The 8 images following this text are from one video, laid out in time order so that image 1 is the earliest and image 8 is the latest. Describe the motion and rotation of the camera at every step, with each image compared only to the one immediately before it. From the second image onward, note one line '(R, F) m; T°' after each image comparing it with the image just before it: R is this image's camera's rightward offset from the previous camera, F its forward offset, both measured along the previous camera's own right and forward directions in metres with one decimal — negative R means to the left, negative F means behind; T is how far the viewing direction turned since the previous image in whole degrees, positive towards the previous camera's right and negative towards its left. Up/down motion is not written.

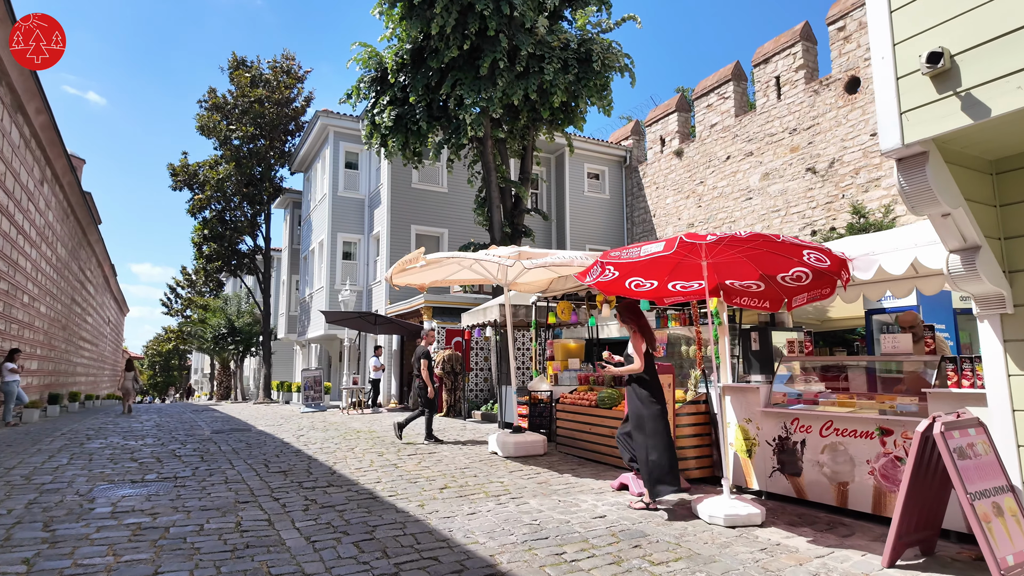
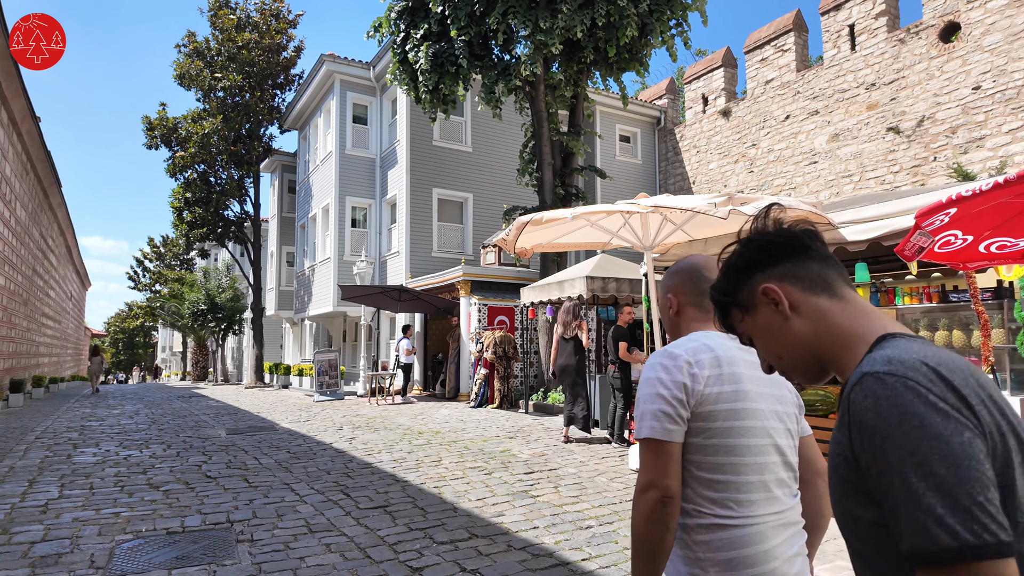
(-2.1, +2.3) m; +3°
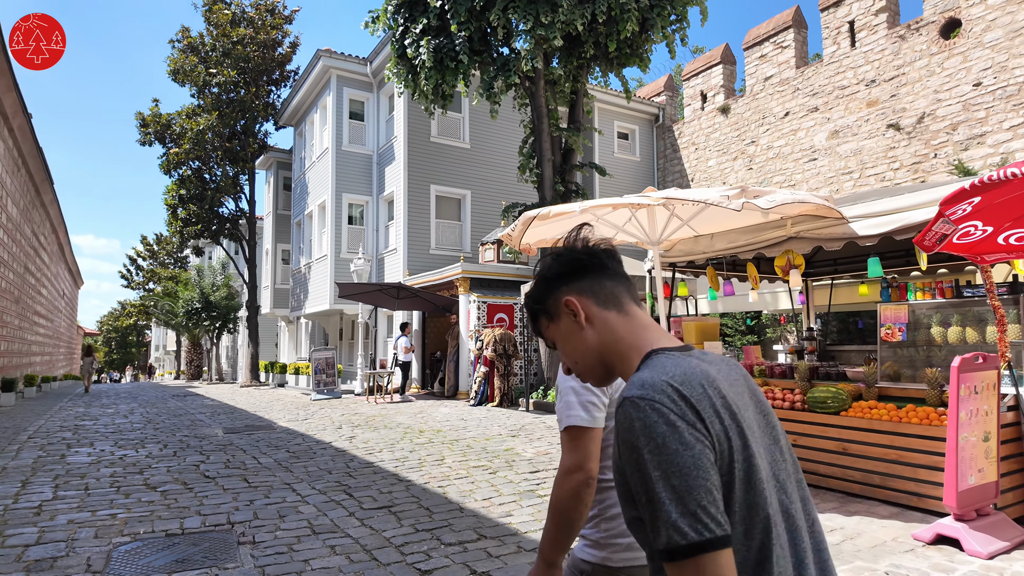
(-0.1, +0.1) m; 0°
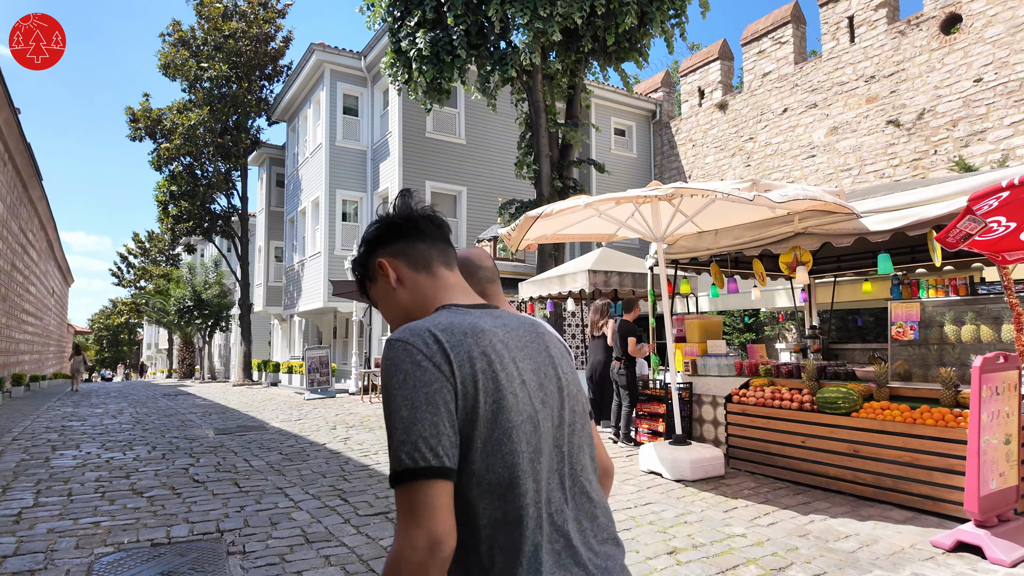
(-0.1, +0.2) m; +1°
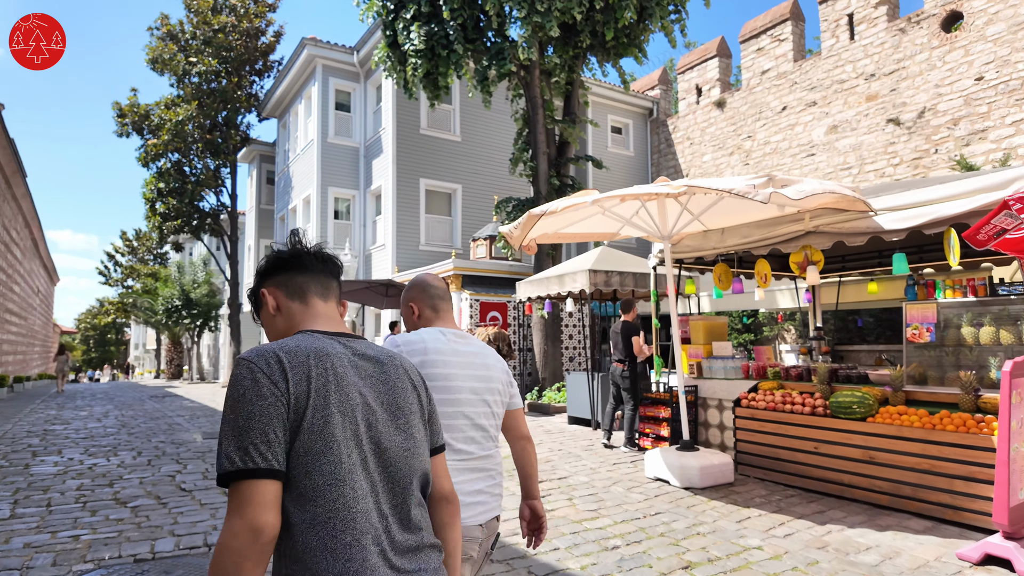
(-0.1, +0.2) m; +1°
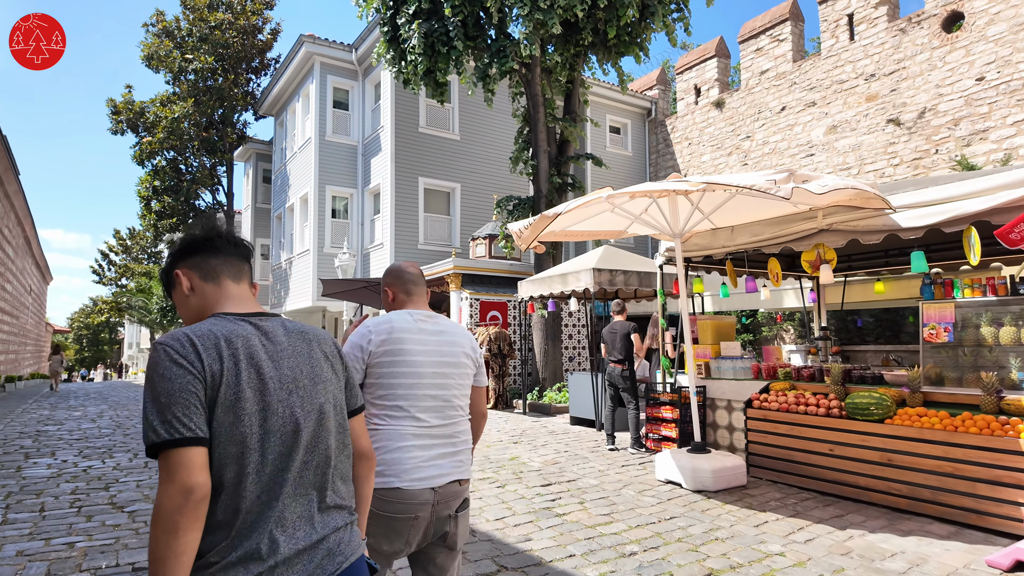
(-0.1, +0.1) m; 0°
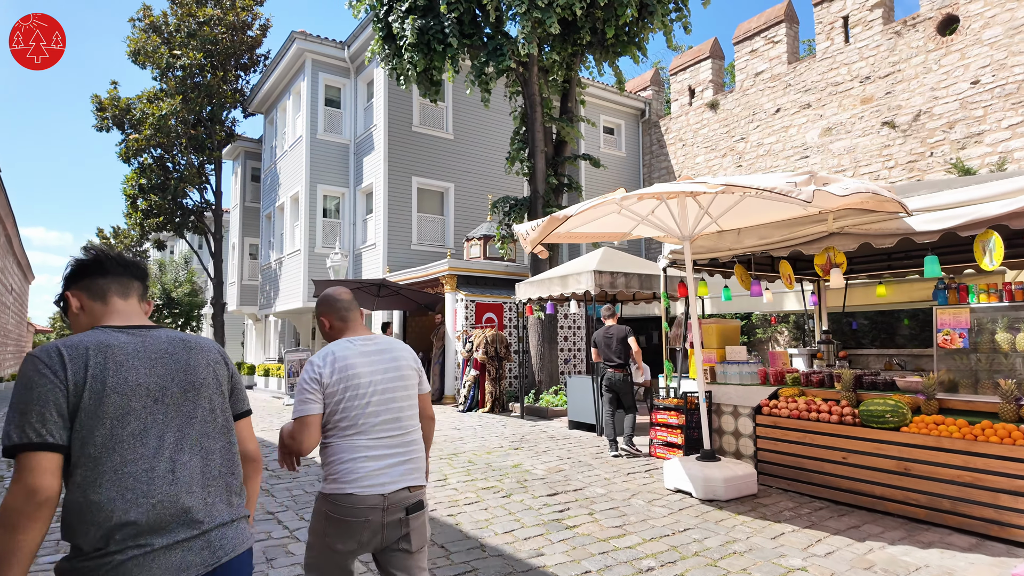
(-0.2, +0.2) m; +1°
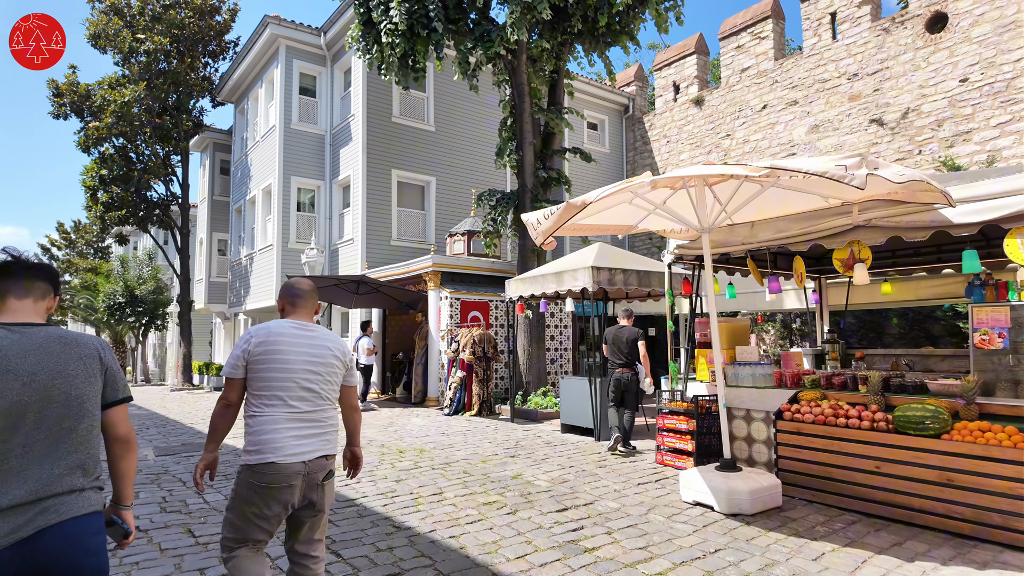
(-0.3, +0.5) m; +3°
